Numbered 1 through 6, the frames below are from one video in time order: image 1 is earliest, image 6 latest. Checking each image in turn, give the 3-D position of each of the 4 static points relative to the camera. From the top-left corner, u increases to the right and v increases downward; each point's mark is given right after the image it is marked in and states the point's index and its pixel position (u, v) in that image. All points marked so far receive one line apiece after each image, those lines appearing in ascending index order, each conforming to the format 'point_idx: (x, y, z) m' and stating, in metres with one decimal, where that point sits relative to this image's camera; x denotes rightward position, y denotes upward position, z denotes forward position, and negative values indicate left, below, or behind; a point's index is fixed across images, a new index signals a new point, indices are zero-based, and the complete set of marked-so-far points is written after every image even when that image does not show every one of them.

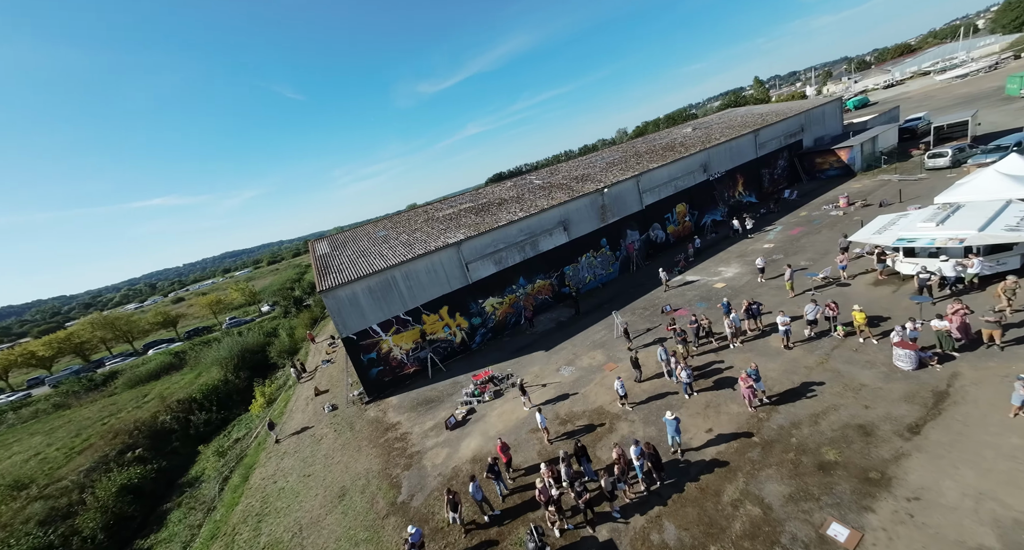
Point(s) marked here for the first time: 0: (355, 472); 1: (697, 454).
0: (-5.8, -7.2, +14.8) m
1: (+5.9, -5.7, +12.7) m
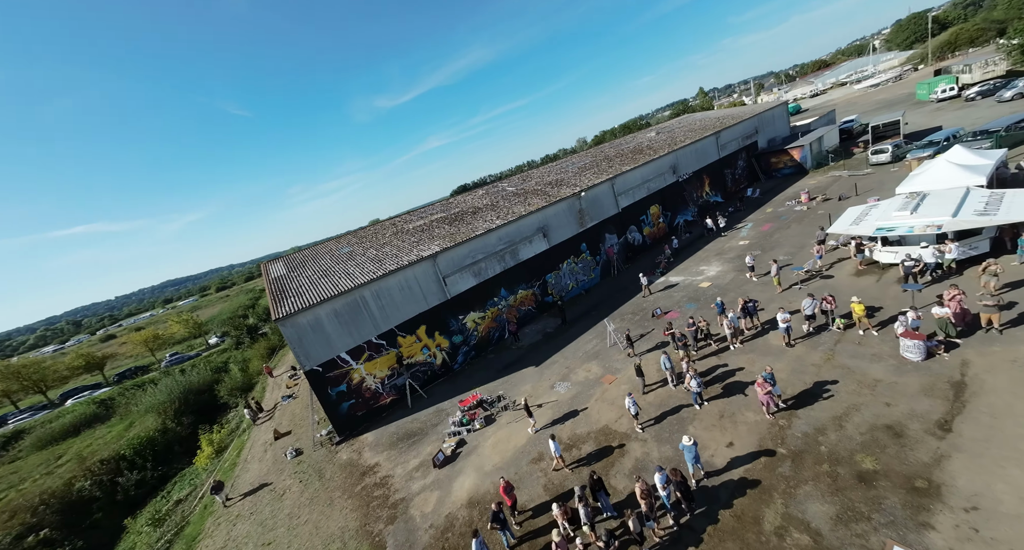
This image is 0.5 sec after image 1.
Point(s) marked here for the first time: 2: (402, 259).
0: (-5.7, -7.9, +12.4) m
1: (+6.0, -5.7, +11.4) m
2: (-5.2, +0.7, +18.8) m
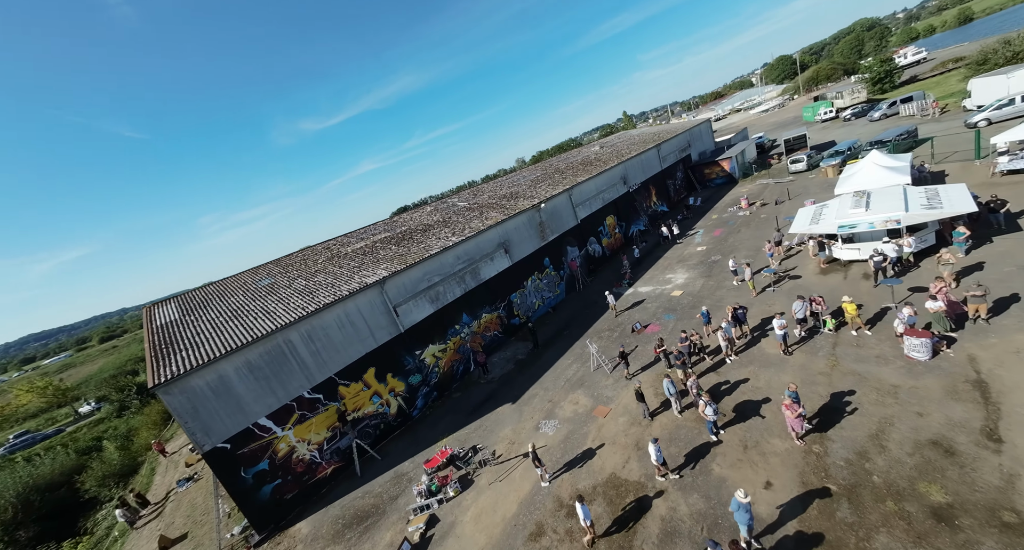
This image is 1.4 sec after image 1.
0: (-5.6, -8.7, +8.4) m
1: (+5.9, -5.8, +9.1) m
2: (-6.5, -0.4, +15.2) m
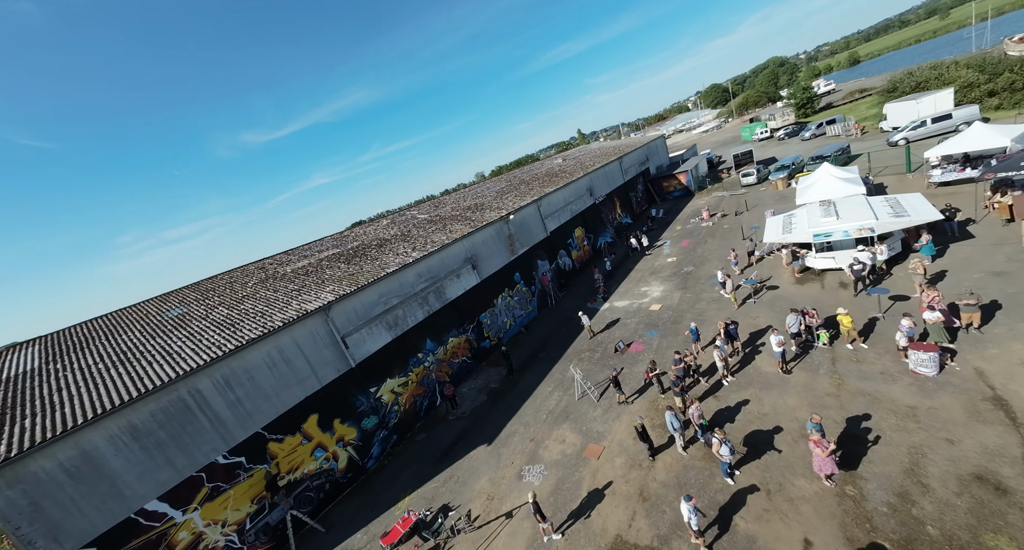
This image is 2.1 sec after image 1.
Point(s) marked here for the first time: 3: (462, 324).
0: (-5.6, -9.2, +5.4) m
1: (+5.8, -6.0, +7.3) m
2: (-7.3, -1.2, +12.3) m
3: (-2.4, -2.3, +18.9) m
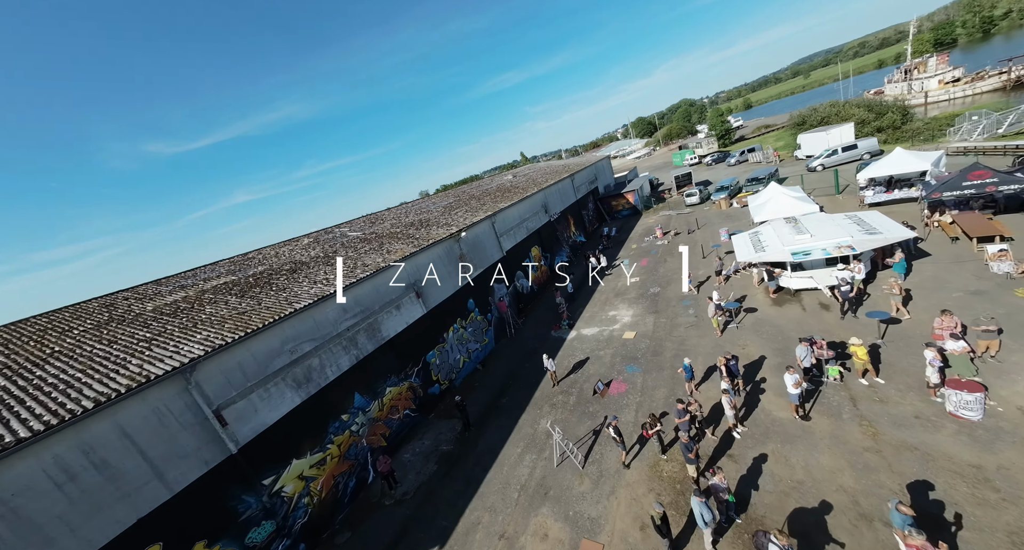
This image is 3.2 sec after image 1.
0: (-5.3, -9.7, +0.6) m
1: (+5.6, -6.5, +4.2) m
2: (-8.1, -2.1, +7.7) m
3: (-4.0, -3.4, +14.8) m
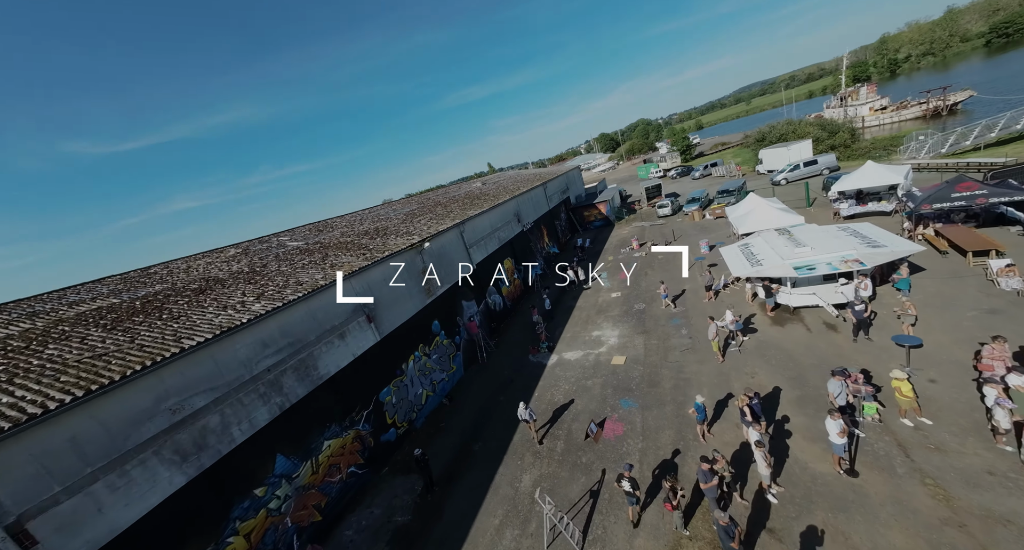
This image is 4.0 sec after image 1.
0: (-5.0, -9.9, -2.8) m
1: (+5.6, -6.8, +1.6) m
2: (-8.3, -2.5, +4.2) m
3: (-4.8, -4.0, +11.6) m
